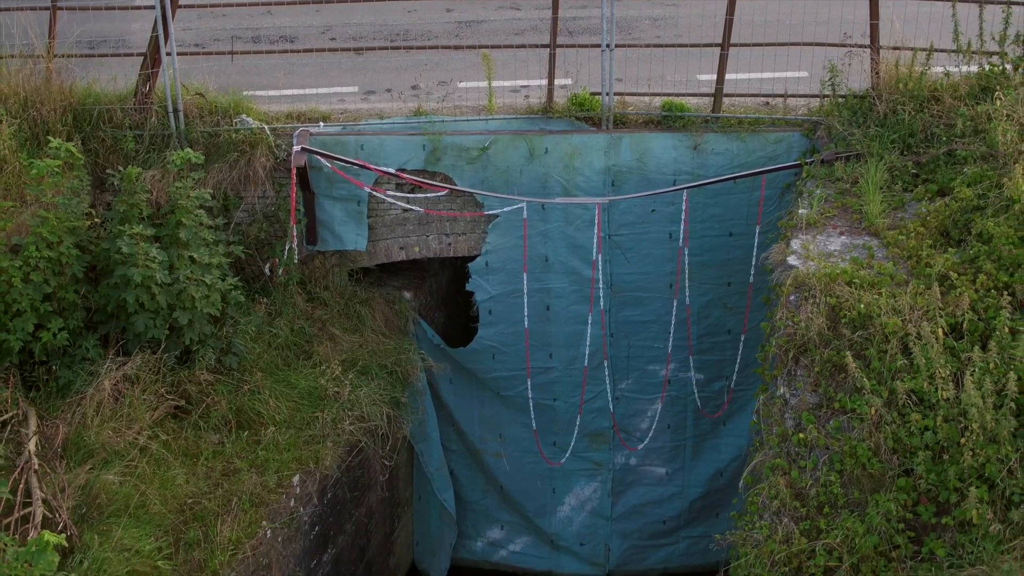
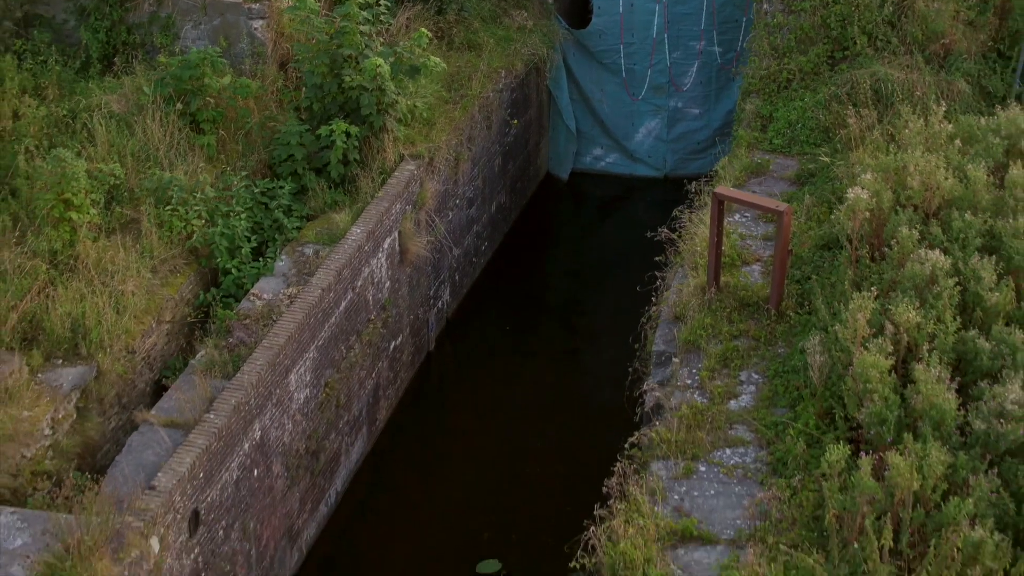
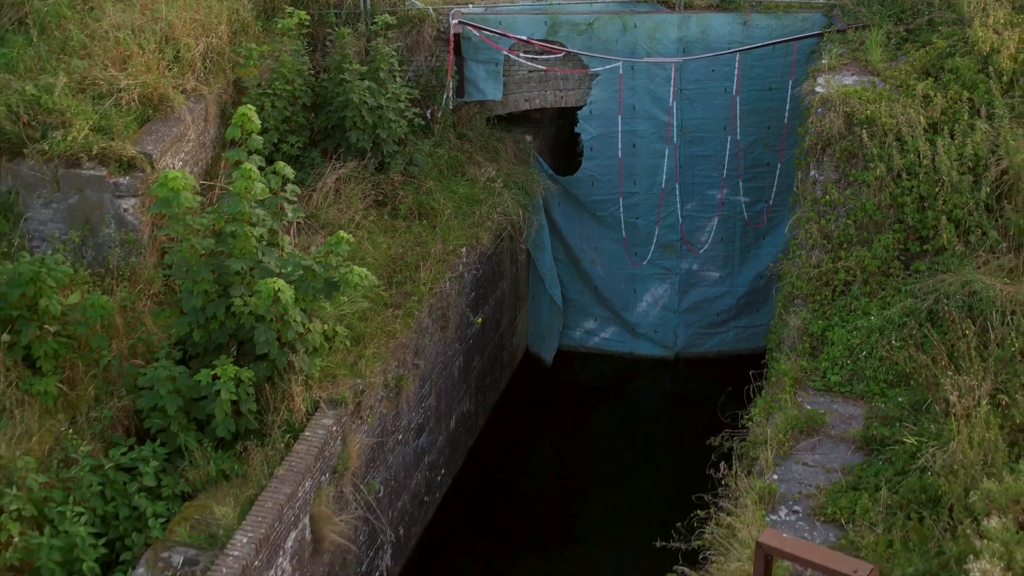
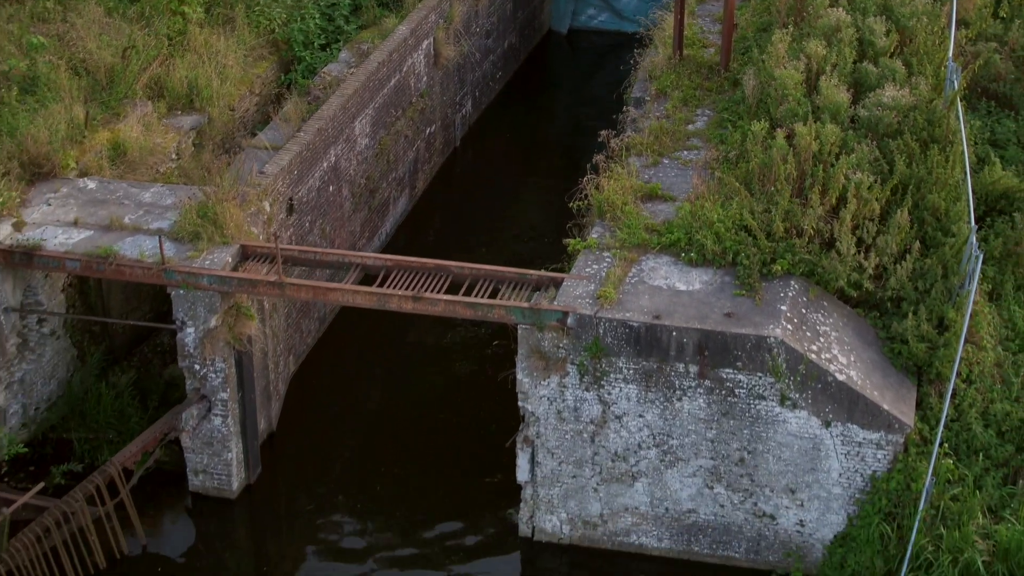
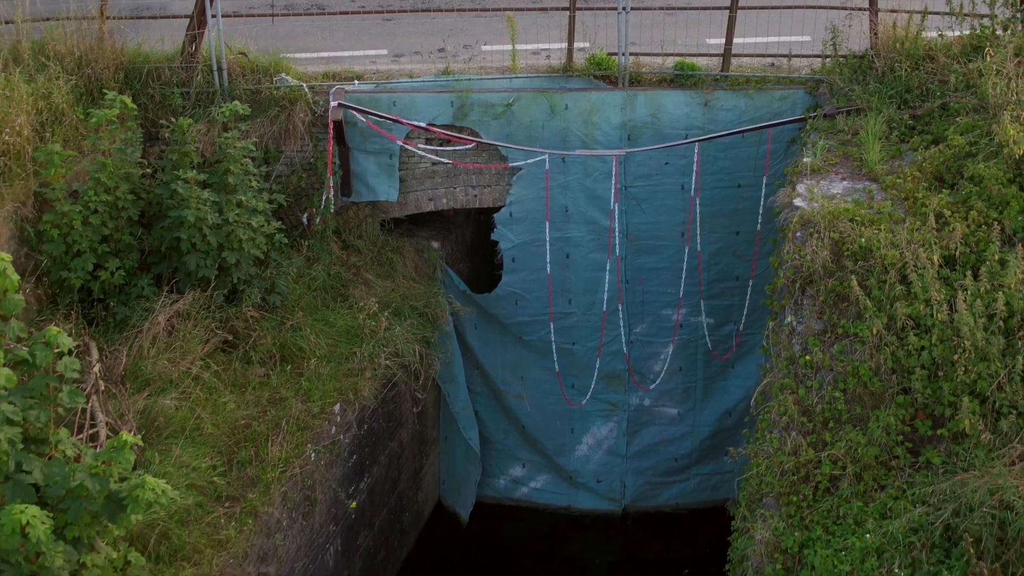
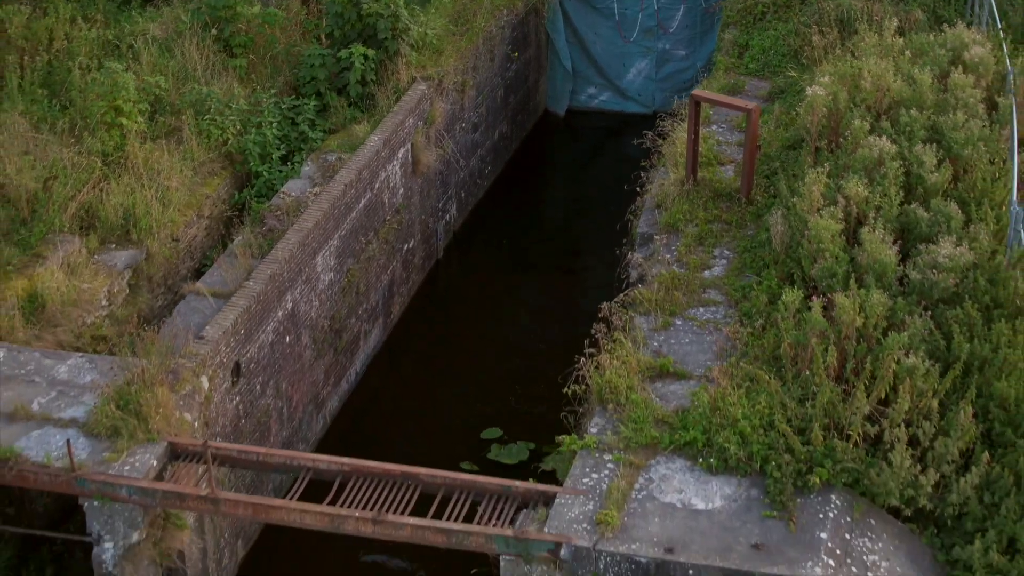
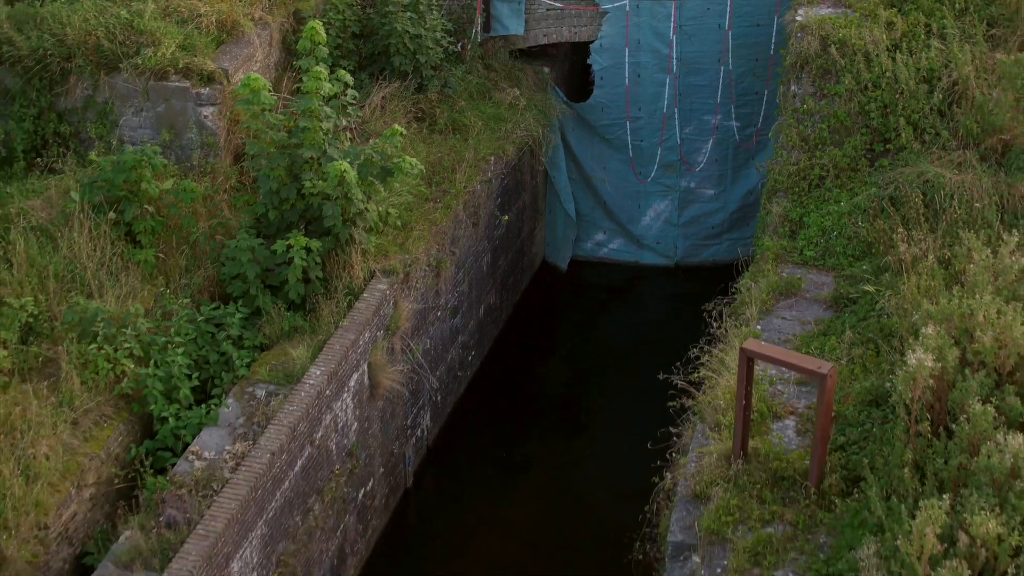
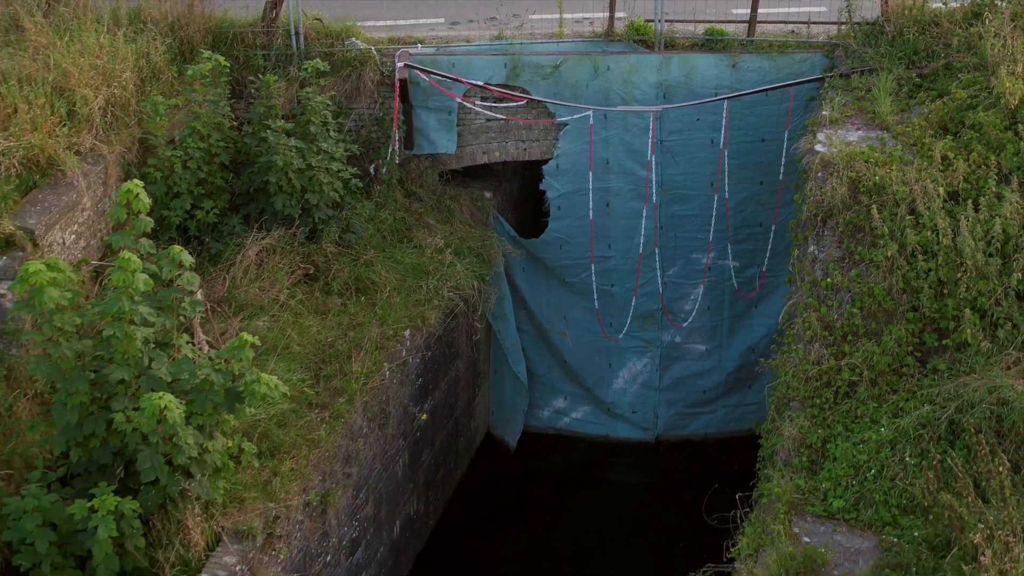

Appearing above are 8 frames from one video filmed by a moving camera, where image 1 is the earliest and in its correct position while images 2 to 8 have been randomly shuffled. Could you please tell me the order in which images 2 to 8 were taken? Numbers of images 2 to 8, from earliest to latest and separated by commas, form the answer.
5, 8, 3, 7, 2, 6, 4
